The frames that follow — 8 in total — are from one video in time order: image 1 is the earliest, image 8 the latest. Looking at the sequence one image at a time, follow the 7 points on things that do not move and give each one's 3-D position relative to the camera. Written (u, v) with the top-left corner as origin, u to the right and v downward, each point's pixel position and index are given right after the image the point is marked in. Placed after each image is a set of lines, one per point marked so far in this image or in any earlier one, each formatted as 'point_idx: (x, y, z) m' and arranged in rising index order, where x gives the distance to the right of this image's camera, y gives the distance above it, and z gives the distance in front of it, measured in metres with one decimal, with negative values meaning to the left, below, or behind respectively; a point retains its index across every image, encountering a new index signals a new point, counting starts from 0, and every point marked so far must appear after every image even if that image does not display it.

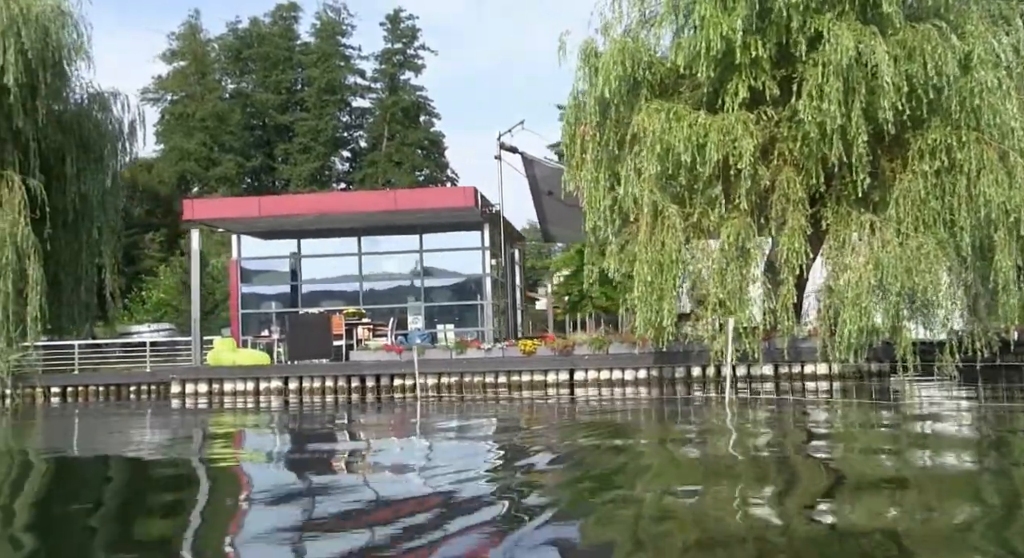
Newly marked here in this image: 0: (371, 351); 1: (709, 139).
0: (-2.1, -1.2, +17.2) m
1: (+2.6, +1.8, +13.7) m
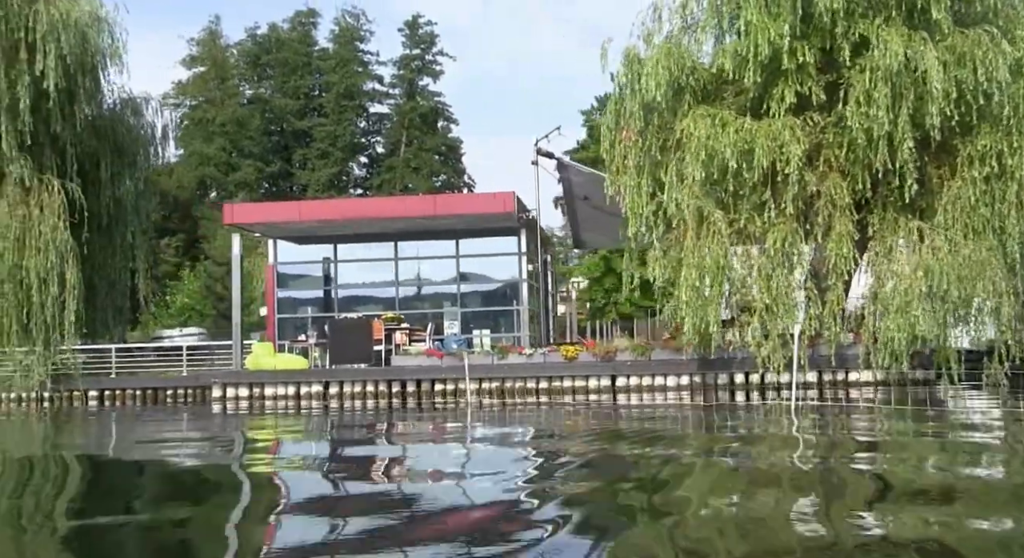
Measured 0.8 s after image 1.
0: (-1.5, -1.2, +17.2) m
1: (+3.1, +1.7, +13.7) m
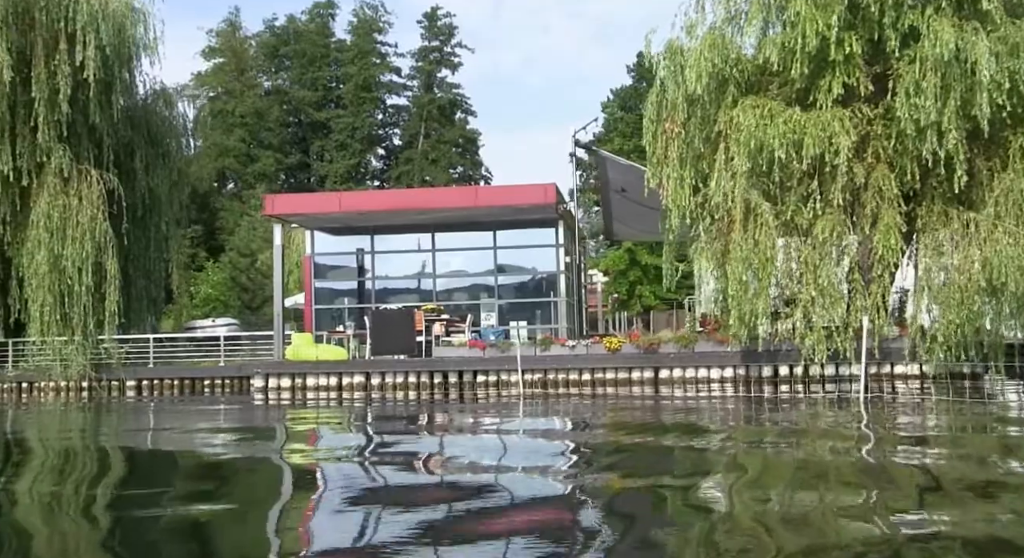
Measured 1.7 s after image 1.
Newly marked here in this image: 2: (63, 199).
0: (-0.8, -1.1, +17.2) m
1: (+3.7, +1.8, +13.6) m
2: (-7.9, +1.4, +18.7) m
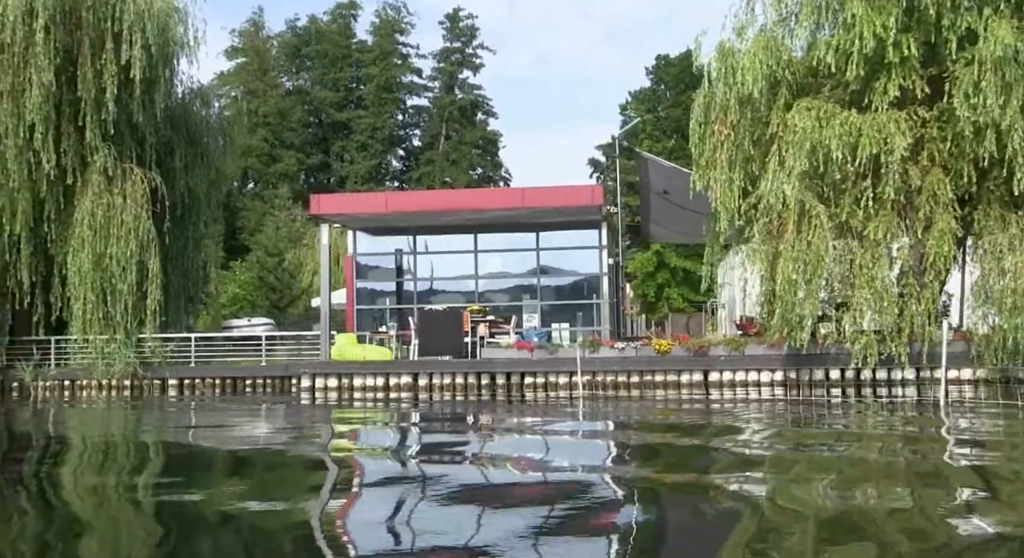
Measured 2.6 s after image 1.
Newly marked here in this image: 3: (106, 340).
0: (-0.1, -1.1, +17.2) m
1: (+4.4, +1.8, +13.6) m
2: (-7.1, +1.4, +18.8) m
3: (-7.2, -1.1, +19.0) m
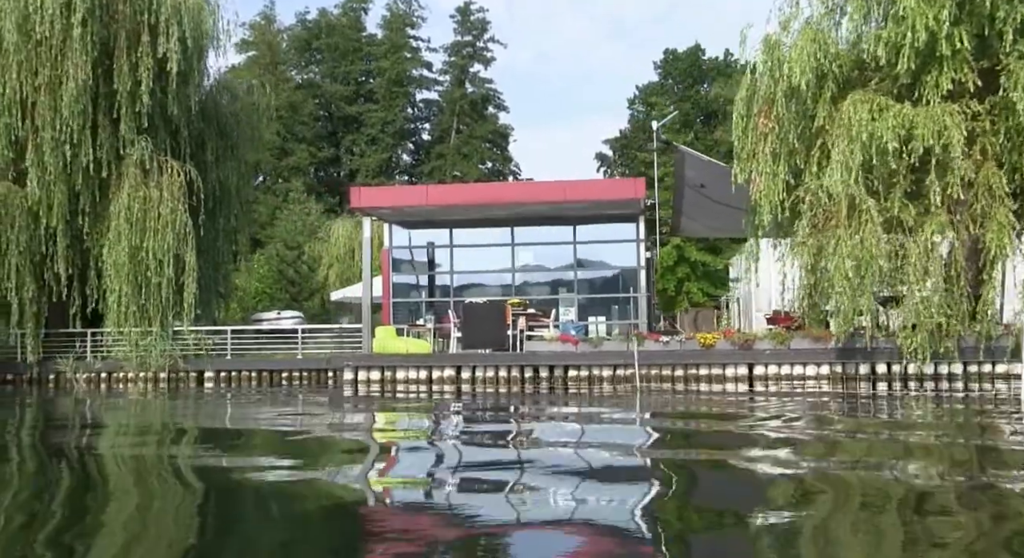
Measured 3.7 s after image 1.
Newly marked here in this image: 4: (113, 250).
0: (+0.5, -1.0, +17.2) m
1: (+5.1, +1.9, +13.5) m
2: (-6.5, +1.6, +18.8) m
3: (-6.6, -1.0, +19.0) m
4: (-7.0, +0.5, +18.7) m
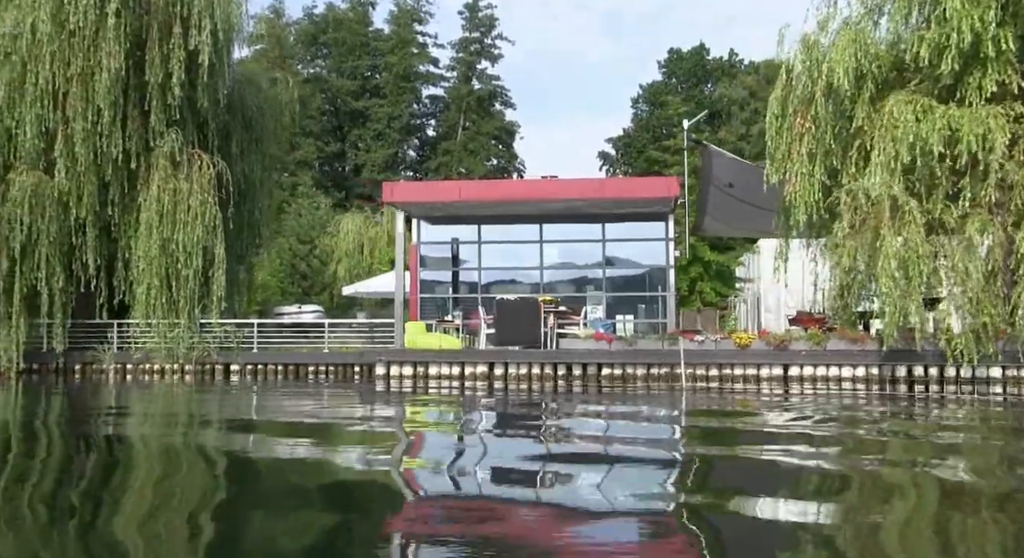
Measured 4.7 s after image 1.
0: (+1.0, -1.0, +17.1) m
1: (+5.6, +1.9, +13.5) m
2: (-5.9, +1.7, +18.7) m
3: (-6.1, -0.8, +19.0) m
4: (-6.4, +0.7, +18.6) m
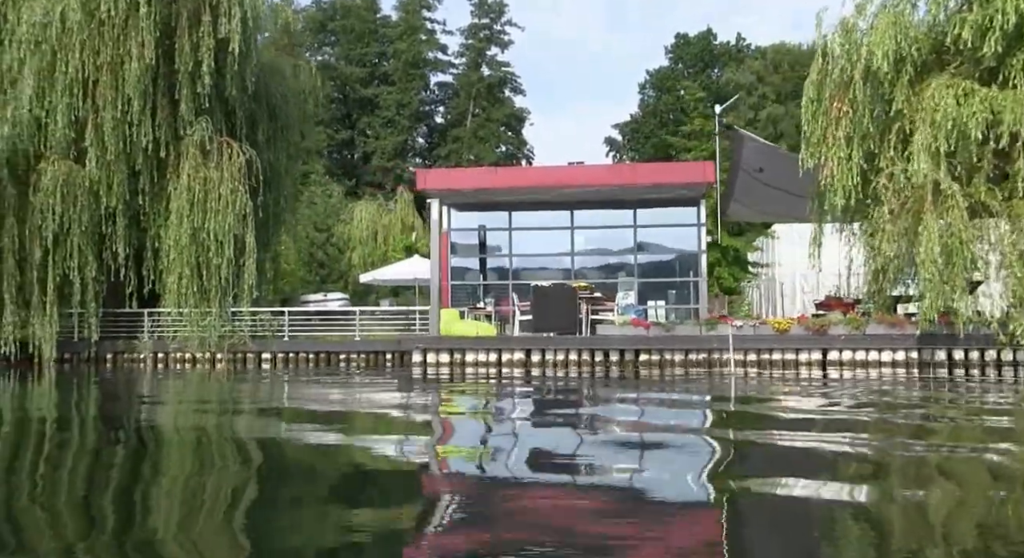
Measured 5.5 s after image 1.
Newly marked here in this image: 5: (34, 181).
0: (+1.6, -0.7, +17.1) m
1: (+6.1, +2.1, +13.4) m
2: (-5.4, +1.9, +18.7) m
3: (-5.5, -0.6, +19.0) m
4: (-5.9, +0.9, +18.6) m
5: (-8.1, +1.7, +18.2) m
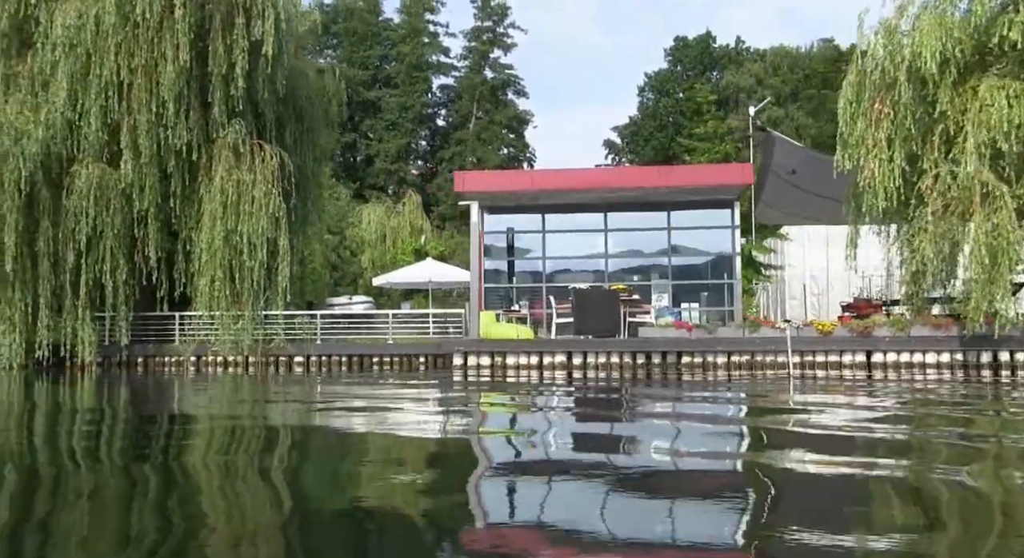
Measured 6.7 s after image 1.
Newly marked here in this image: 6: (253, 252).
0: (+2.2, -0.8, +17.1) m
1: (+6.8, +2.0, +13.4) m
2: (-4.8, +1.8, +18.7) m
3: (-4.9, -0.7, +18.9) m
4: (-5.3, +0.8, +18.6) m
5: (-7.5, +1.6, +18.2) m
6: (-4.5, +0.5, +18.8) m
